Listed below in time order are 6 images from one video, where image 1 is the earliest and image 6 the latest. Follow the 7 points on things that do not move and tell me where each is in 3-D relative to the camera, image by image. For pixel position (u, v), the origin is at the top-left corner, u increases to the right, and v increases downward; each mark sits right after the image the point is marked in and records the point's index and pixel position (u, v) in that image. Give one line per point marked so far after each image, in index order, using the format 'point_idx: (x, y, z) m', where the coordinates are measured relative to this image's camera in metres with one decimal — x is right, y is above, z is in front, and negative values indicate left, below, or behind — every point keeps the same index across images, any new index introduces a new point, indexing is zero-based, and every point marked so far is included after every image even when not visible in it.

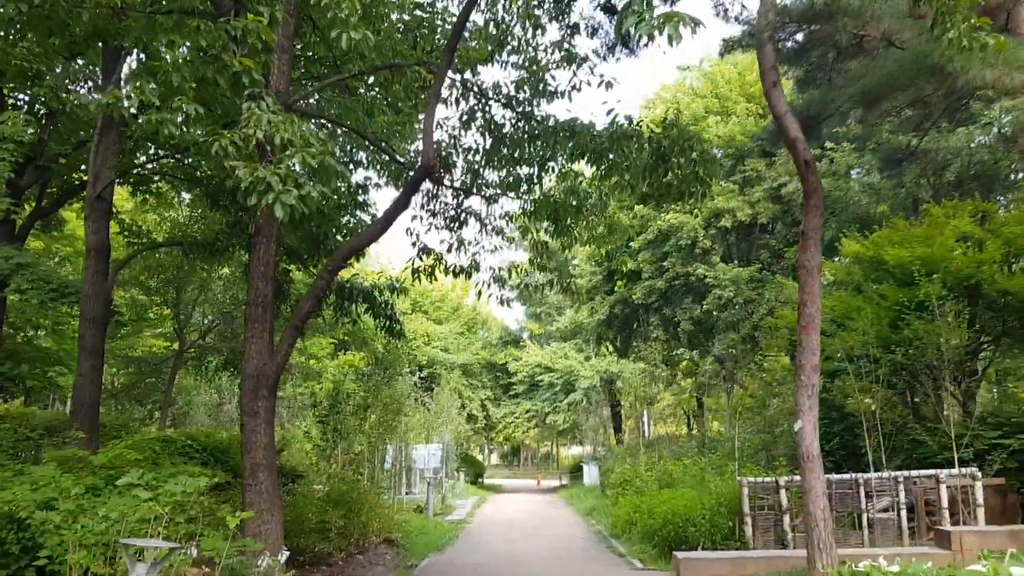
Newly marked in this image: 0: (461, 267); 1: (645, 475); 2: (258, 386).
0: (-0.5, +0.2, +8.8) m
1: (+1.7, -2.4, +11.5) m
2: (-1.6, -0.6, +5.9) m
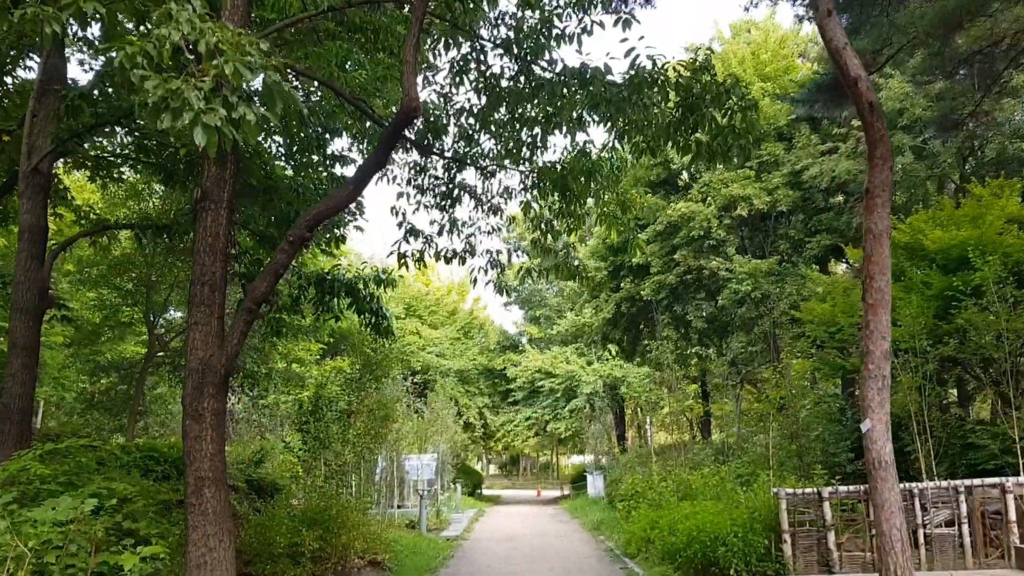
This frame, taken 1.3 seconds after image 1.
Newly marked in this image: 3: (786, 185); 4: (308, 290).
0: (-0.5, +0.3, +7.7) m
1: (+1.7, -2.3, +10.4) m
2: (-1.6, -0.5, +4.8) m
3: (+3.8, +1.4, +12.6) m
4: (-2.1, 0.0, +9.4) m
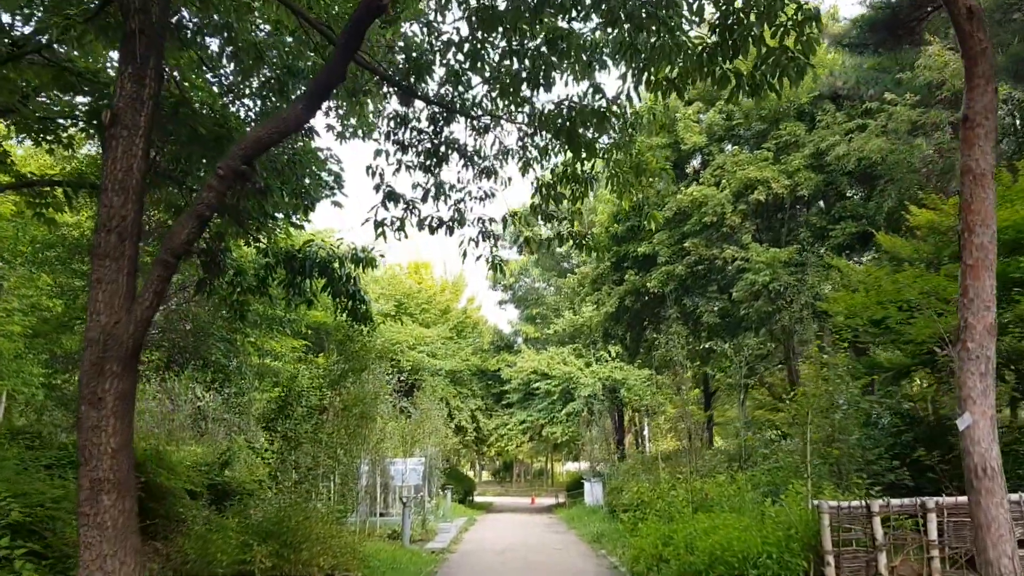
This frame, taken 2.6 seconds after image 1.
0: (-0.5, +0.5, +6.7) m
1: (+1.6, -2.1, +9.3) m
2: (-1.7, -0.3, +3.7) m
3: (+3.7, +1.5, +11.5) m
4: (-2.2, +0.2, +8.3) m
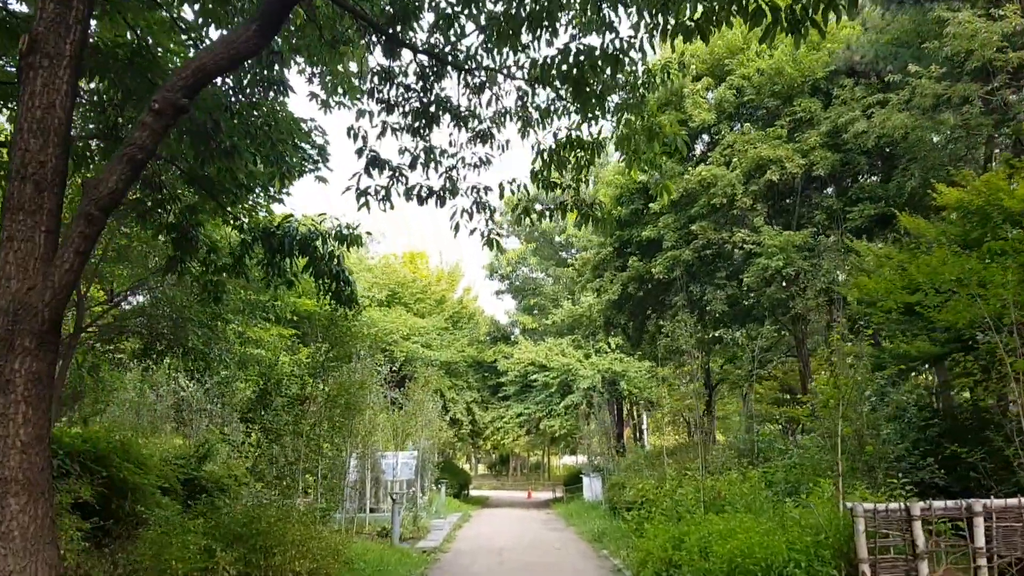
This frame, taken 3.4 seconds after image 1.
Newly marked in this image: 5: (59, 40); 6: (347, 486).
0: (-0.5, +0.7, +6.0) m
1: (+1.6, -2.0, +8.7) m
2: (-1.7, -0.1, +3.1) m
3: (+3.7, +1.7, +10.9) m
4: (-2.2, +0.3, +7.7) m
5: (-1.7, +0.9, +3.4) m
6: (-1.9, -2.3, +10.5) m
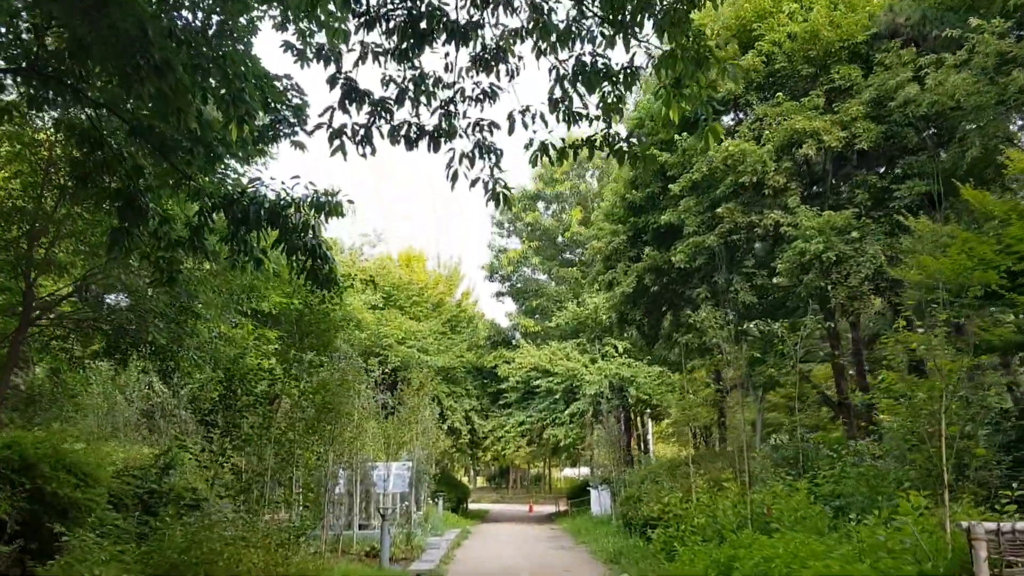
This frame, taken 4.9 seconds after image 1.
0: (-0.5, +0.8, +4.8) m
1: (+1.6, -1.8, +7.5) m
2: (-1.6, +0.1, +1.9) m
3: (+3.7, +1.8, +9.7) m
4: (-2.1, +0.5, +6.5) m
5: (-1.6, +1.1, +2.2) m
6: (-1.8, -2.1, +9.3) m
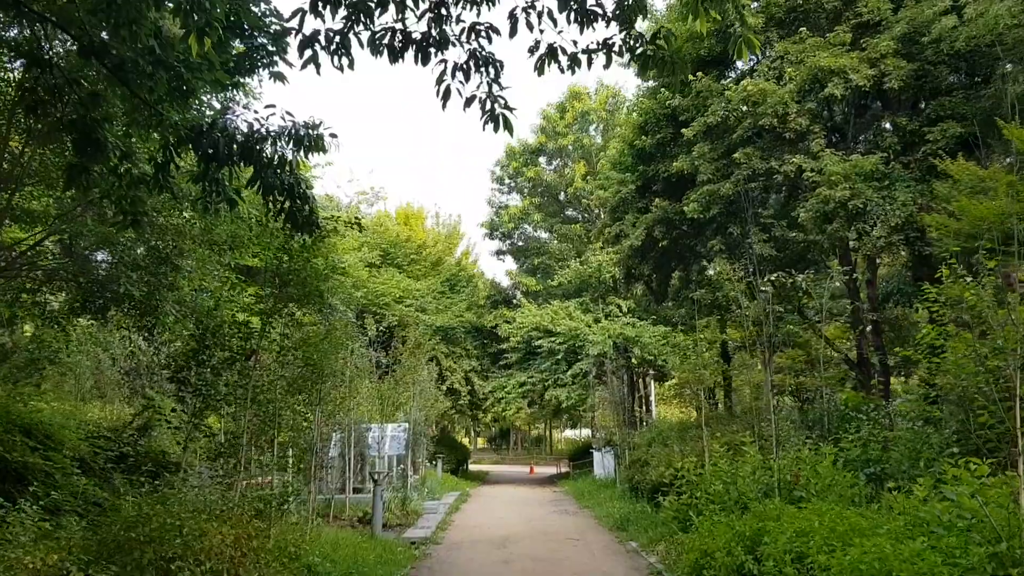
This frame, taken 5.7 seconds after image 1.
0: (-0.5, +1.1, +4.1) m
1: (+1.7, -1.4, +6.9) m
2: (-1.6, +0.3, +1.2) m
3: (+3.8, +2.3, +8.9) m
4: (-2.1, +0.9, +5.8) m
5: (-1.6, +1.3, +1.5) m
6: (-1.8, -1.7, +8.7) m
